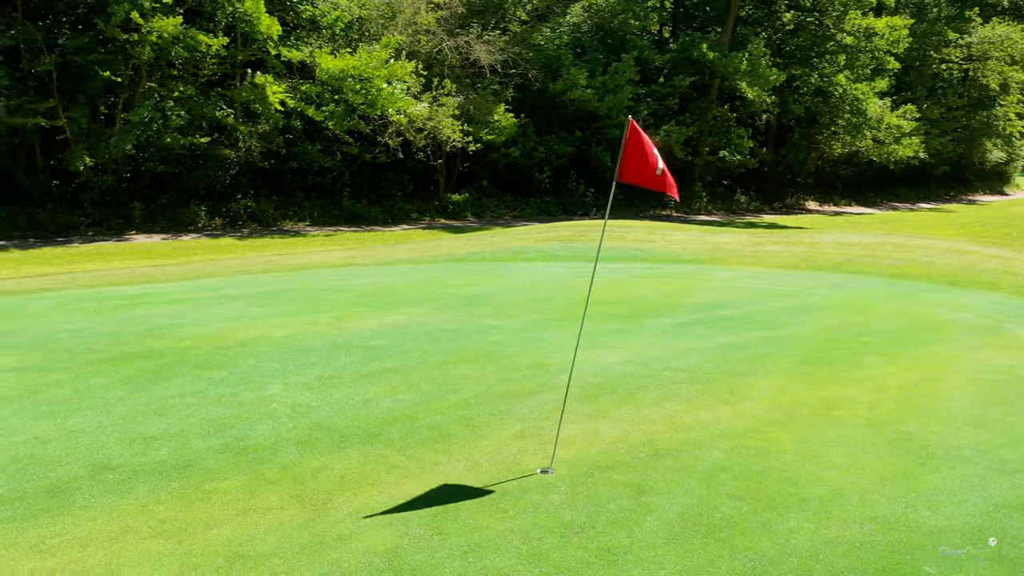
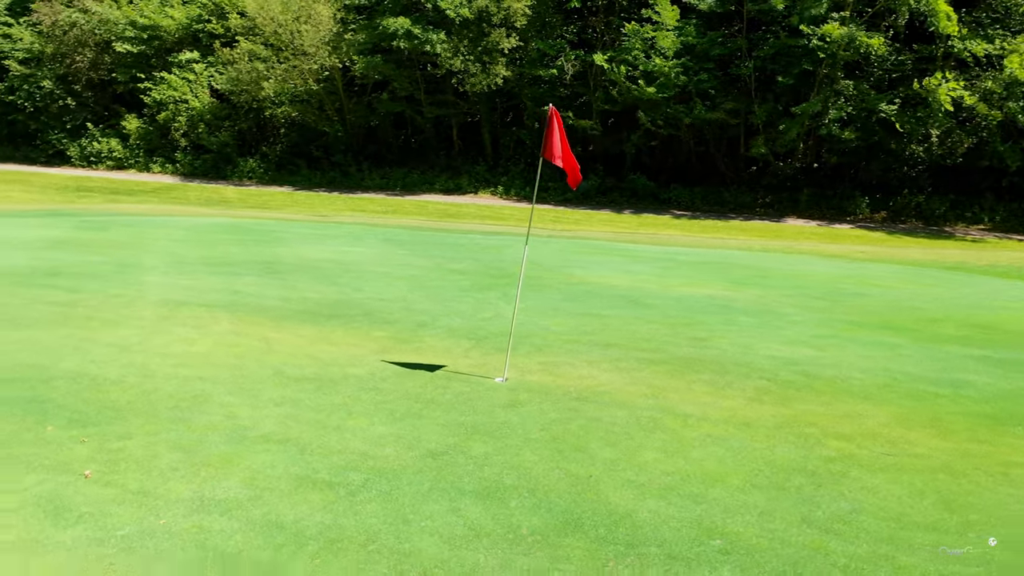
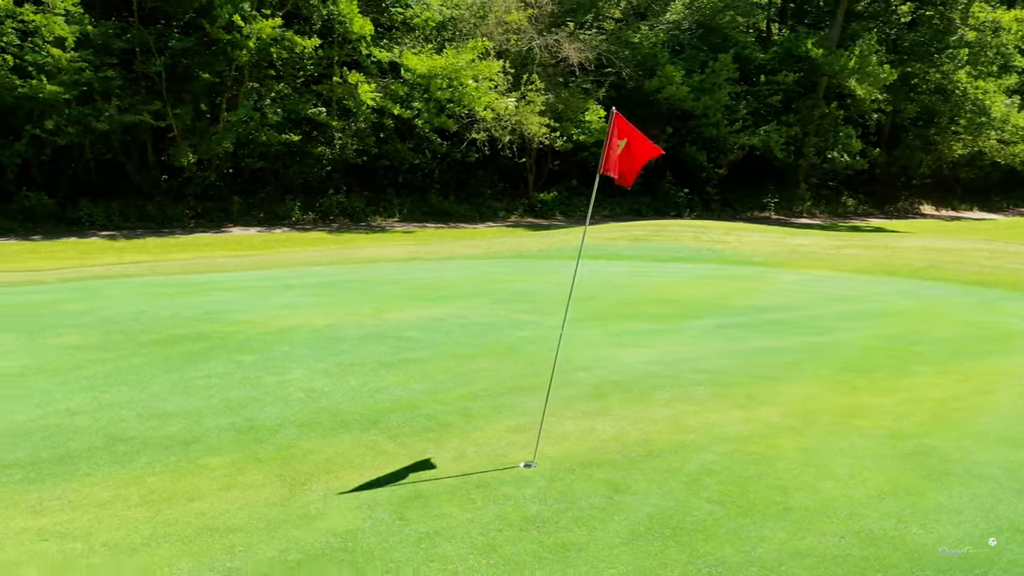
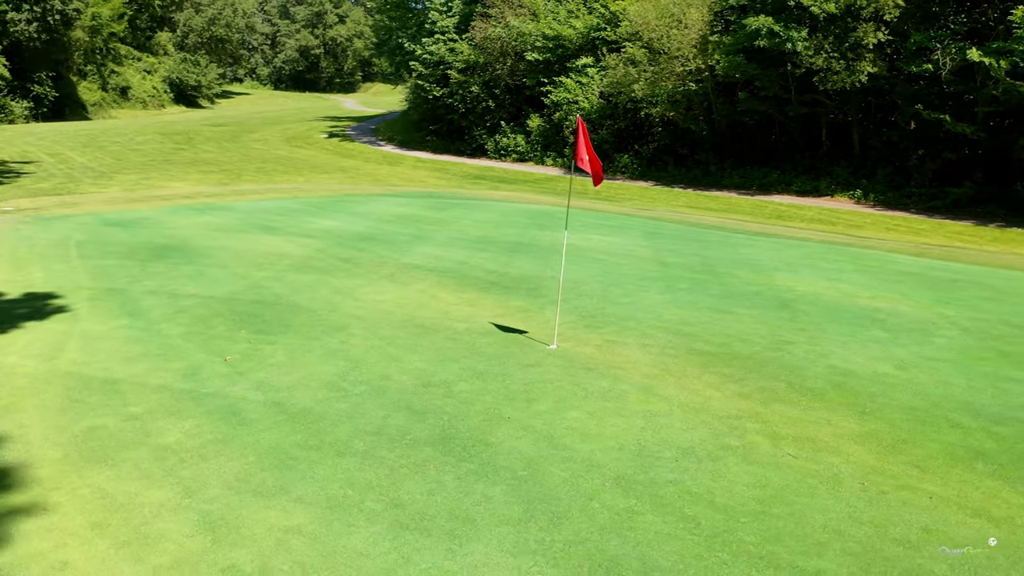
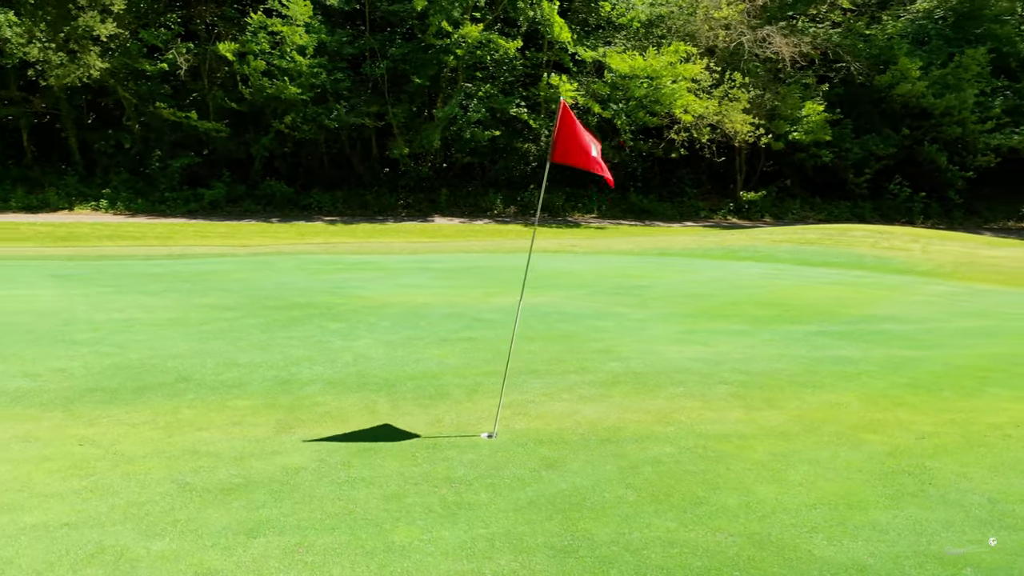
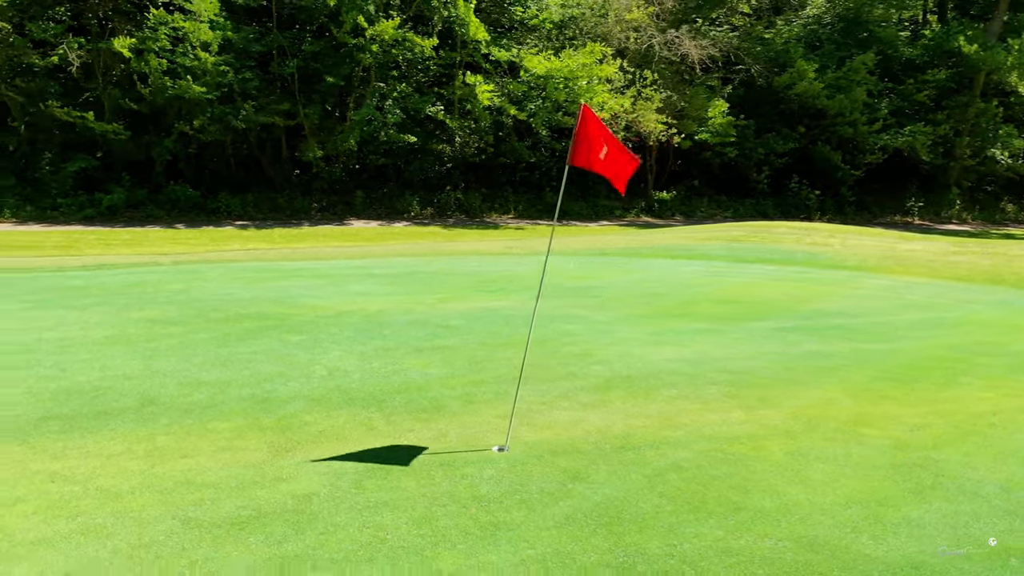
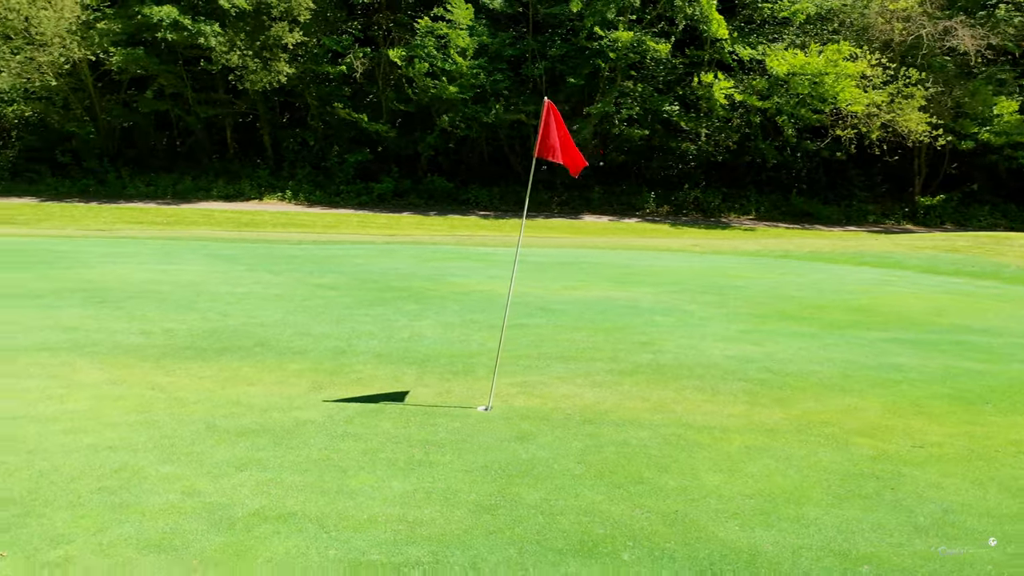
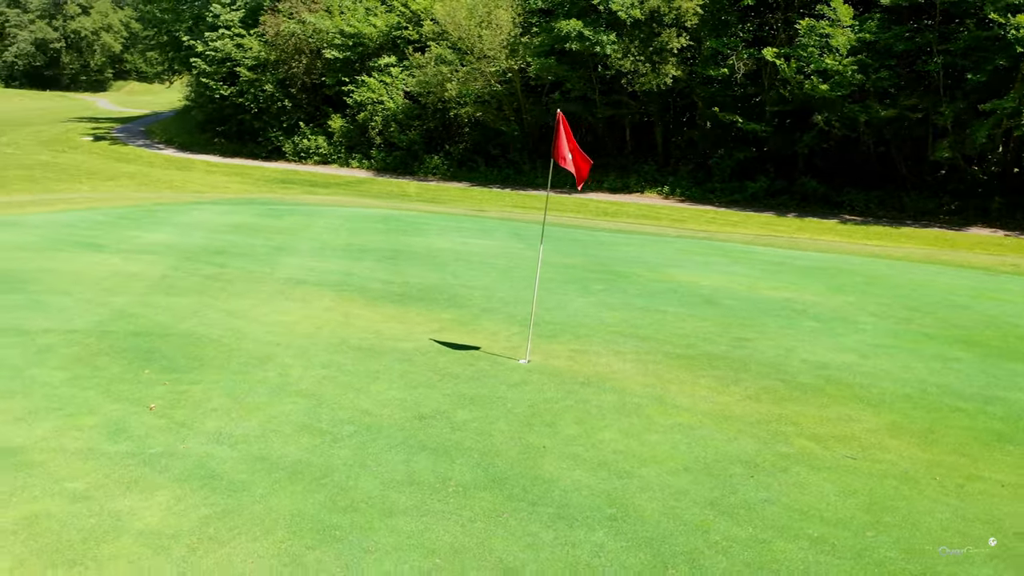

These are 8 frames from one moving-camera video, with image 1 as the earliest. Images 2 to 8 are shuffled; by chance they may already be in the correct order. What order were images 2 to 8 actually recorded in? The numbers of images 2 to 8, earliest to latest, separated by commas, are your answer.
3, 6, 5, 7, 2, 8, 4
